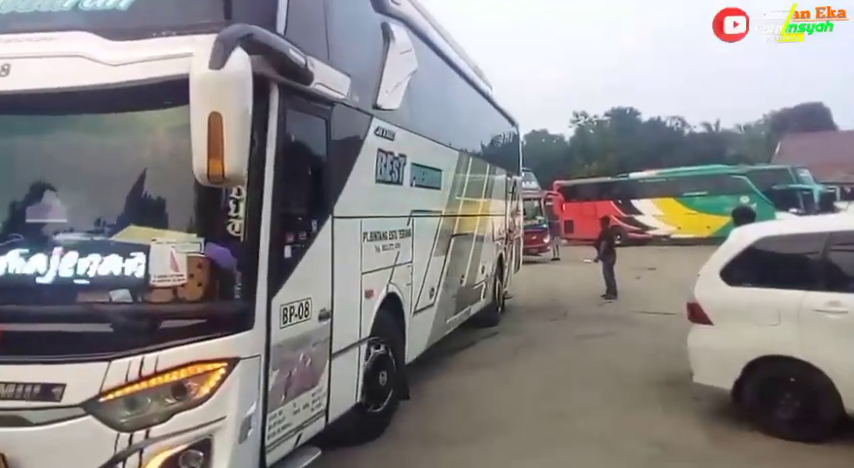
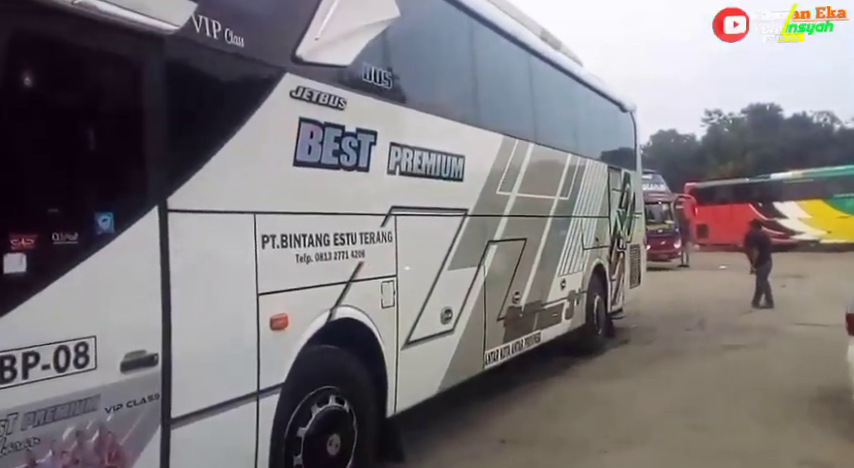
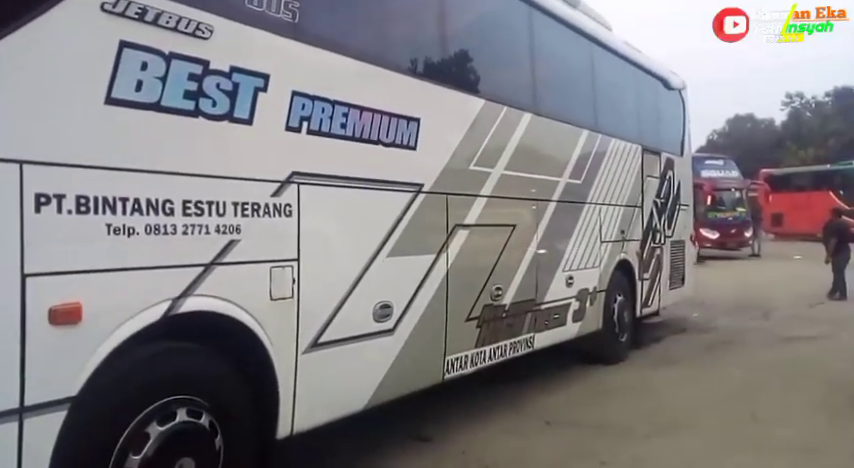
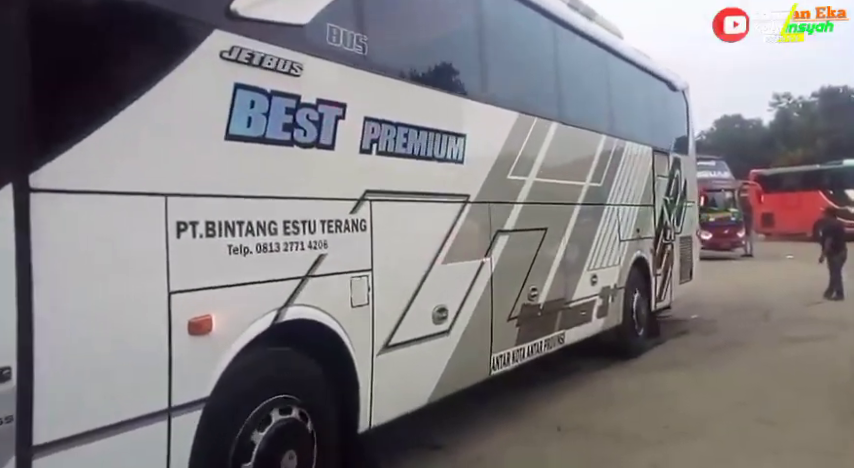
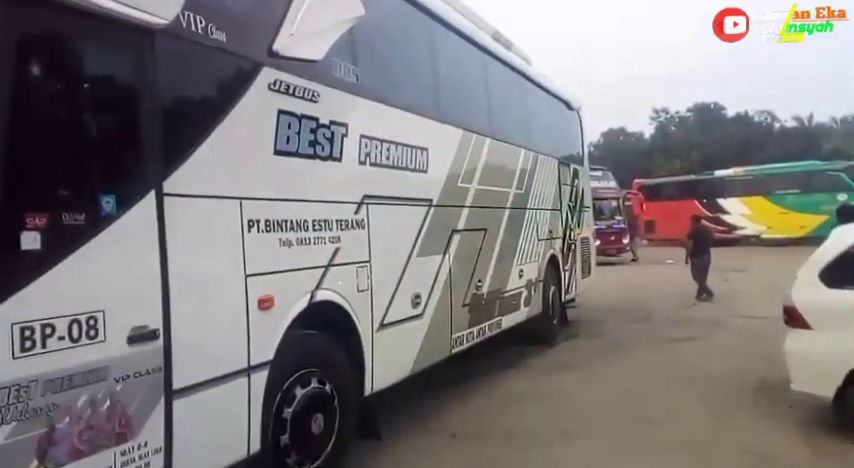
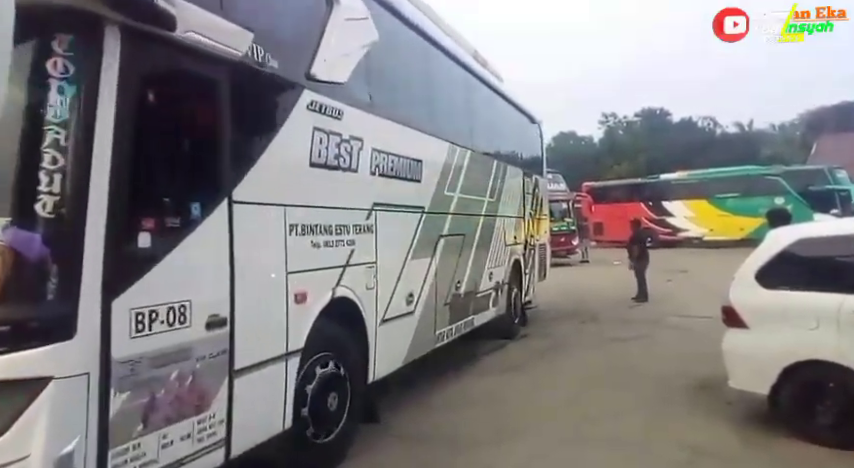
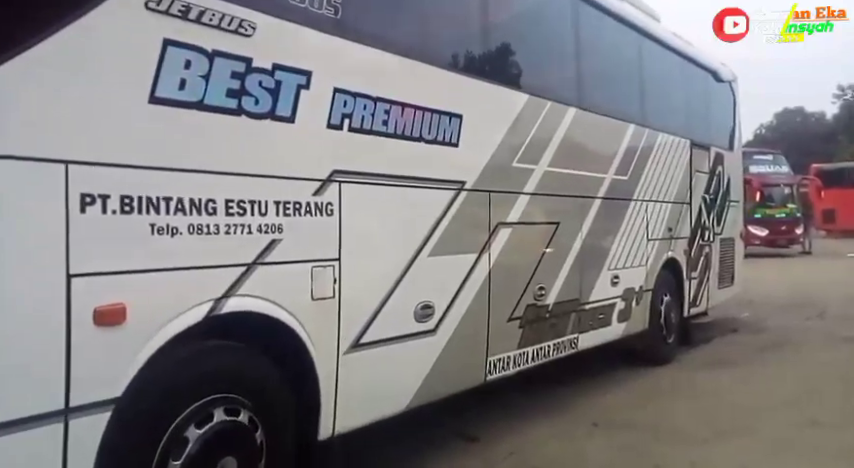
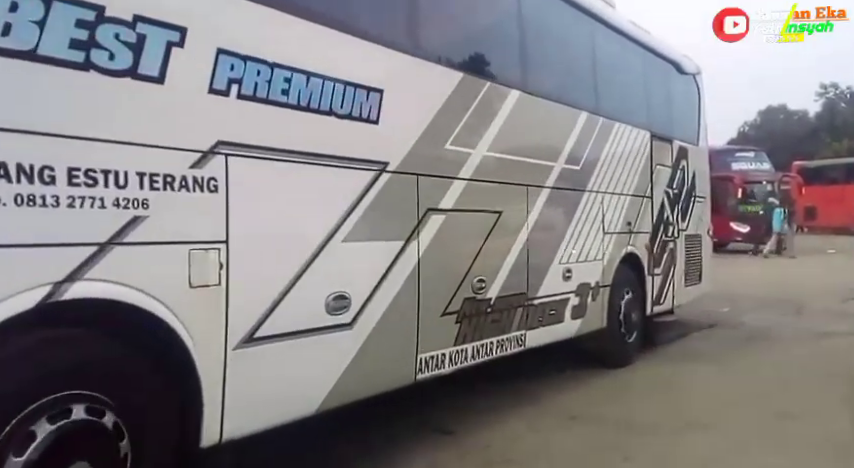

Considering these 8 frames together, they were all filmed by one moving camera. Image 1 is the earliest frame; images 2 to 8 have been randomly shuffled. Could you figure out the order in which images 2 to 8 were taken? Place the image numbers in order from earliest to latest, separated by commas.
6, 5, 2, 4, 7, 3, 8
